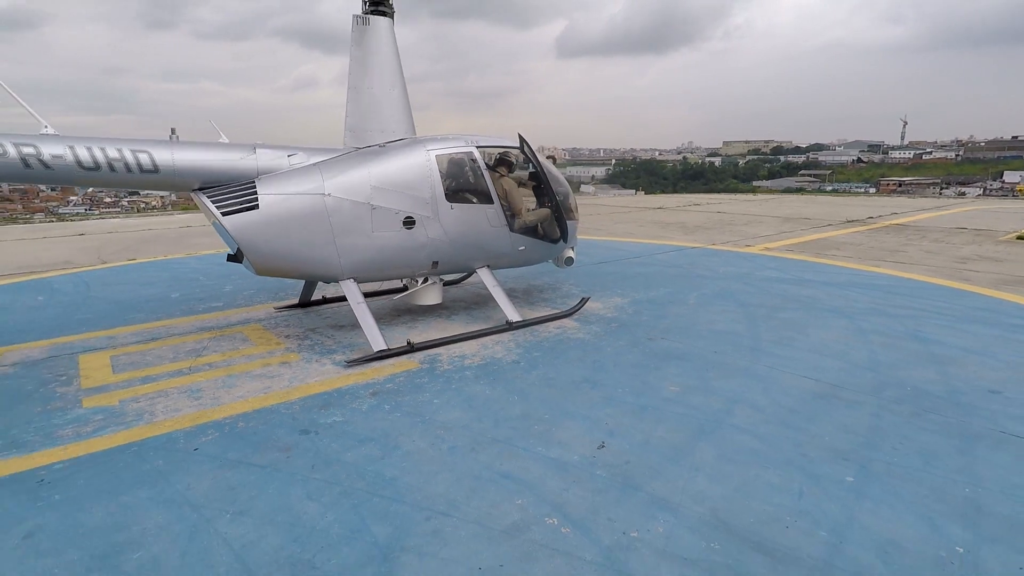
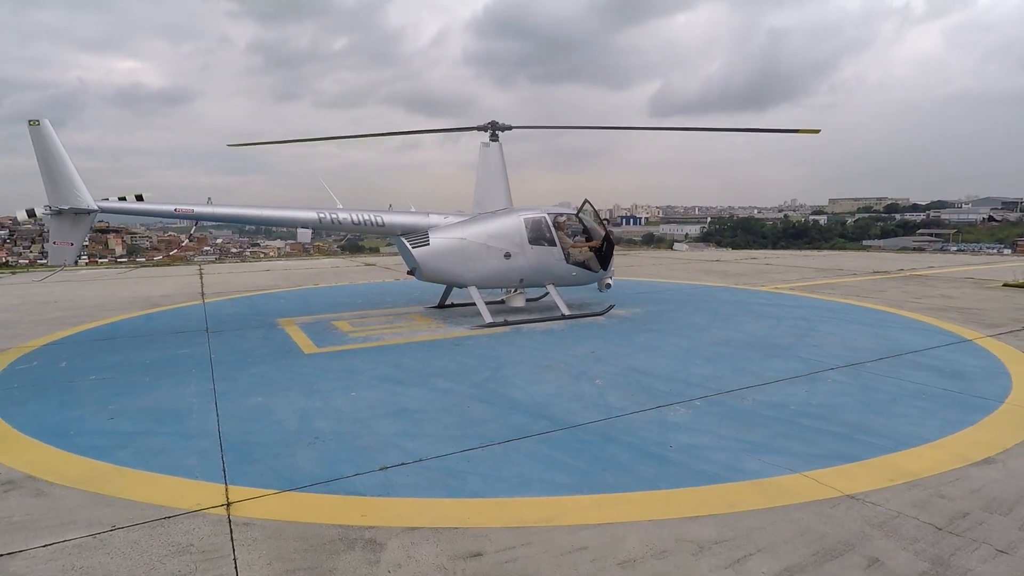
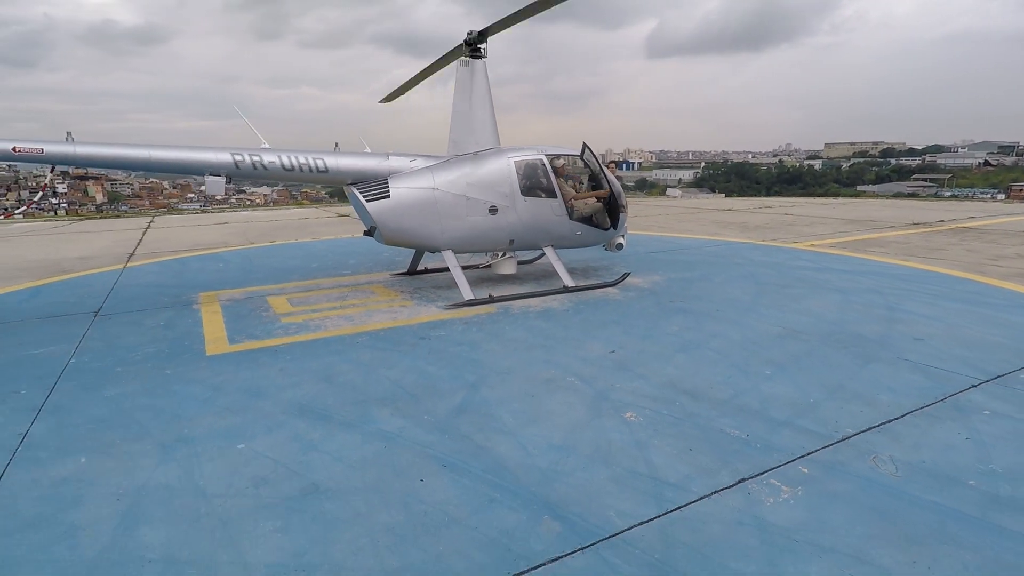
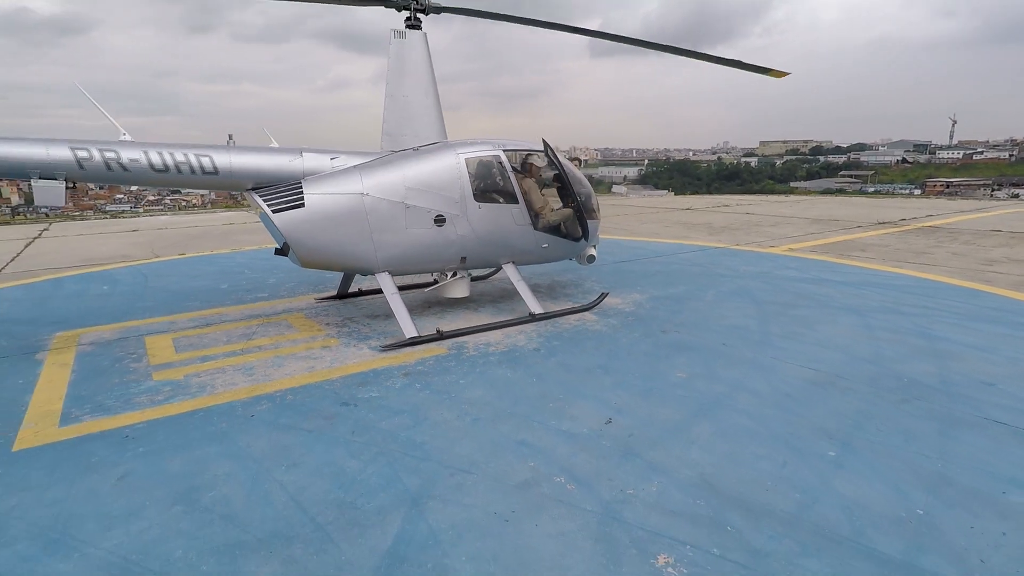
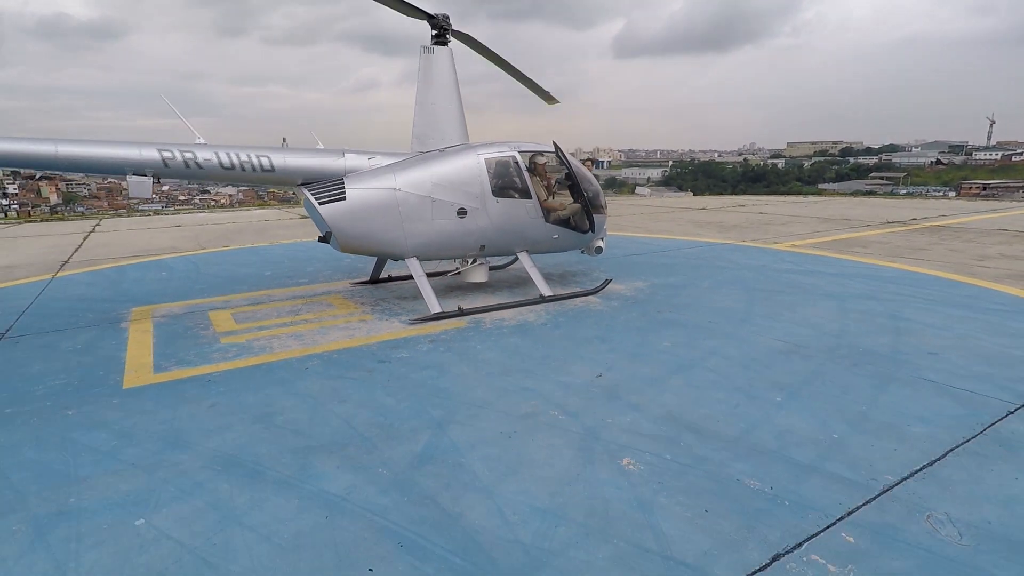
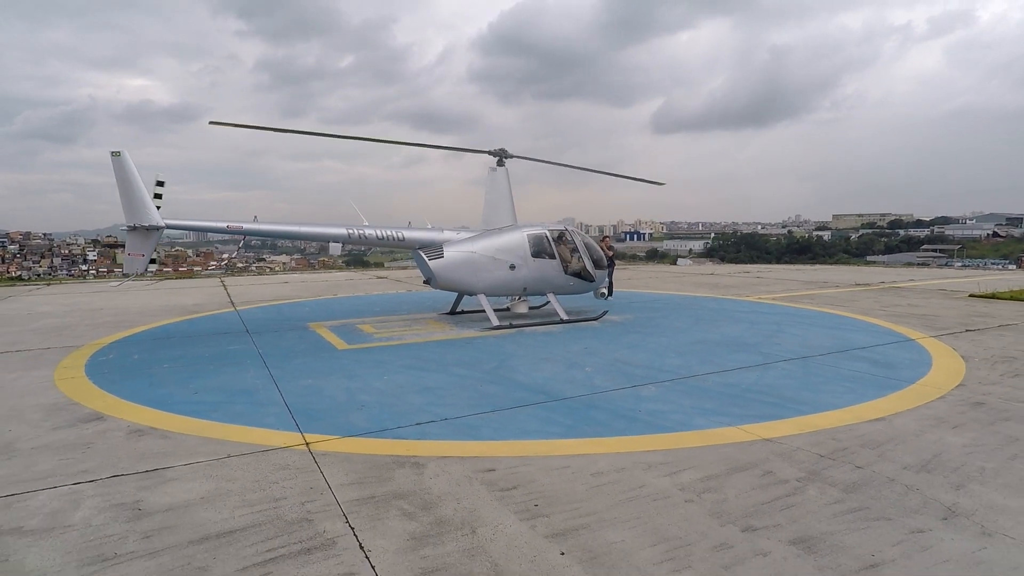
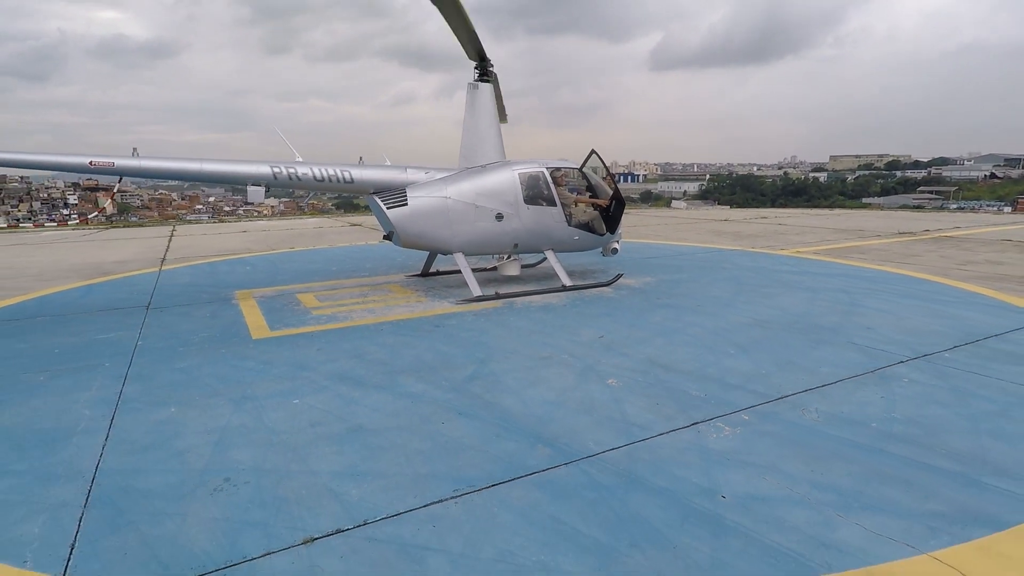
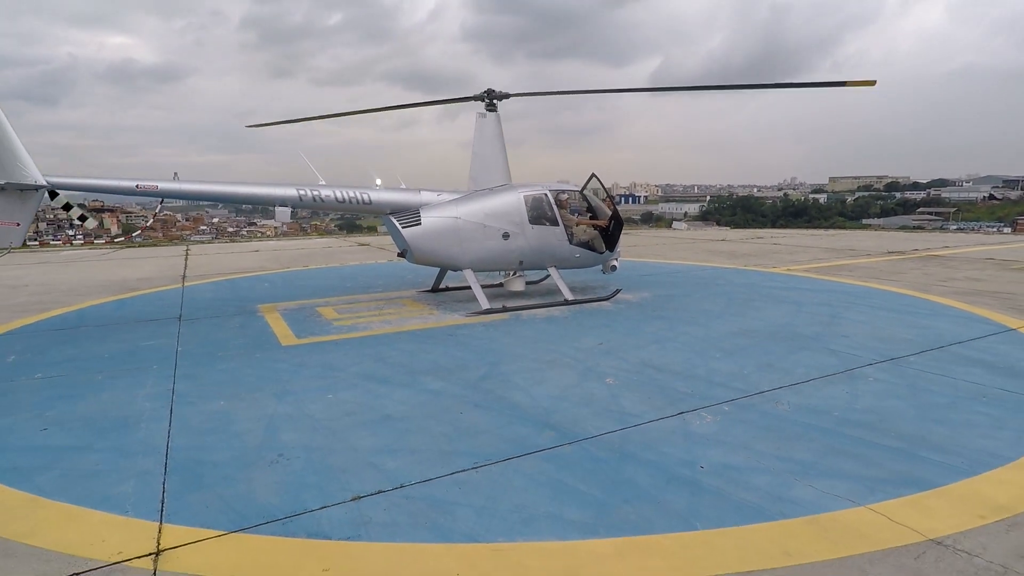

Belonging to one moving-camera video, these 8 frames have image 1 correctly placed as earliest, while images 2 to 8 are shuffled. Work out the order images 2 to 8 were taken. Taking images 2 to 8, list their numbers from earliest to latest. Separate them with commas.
4, 5, 3, 7, 8, 2, 6
